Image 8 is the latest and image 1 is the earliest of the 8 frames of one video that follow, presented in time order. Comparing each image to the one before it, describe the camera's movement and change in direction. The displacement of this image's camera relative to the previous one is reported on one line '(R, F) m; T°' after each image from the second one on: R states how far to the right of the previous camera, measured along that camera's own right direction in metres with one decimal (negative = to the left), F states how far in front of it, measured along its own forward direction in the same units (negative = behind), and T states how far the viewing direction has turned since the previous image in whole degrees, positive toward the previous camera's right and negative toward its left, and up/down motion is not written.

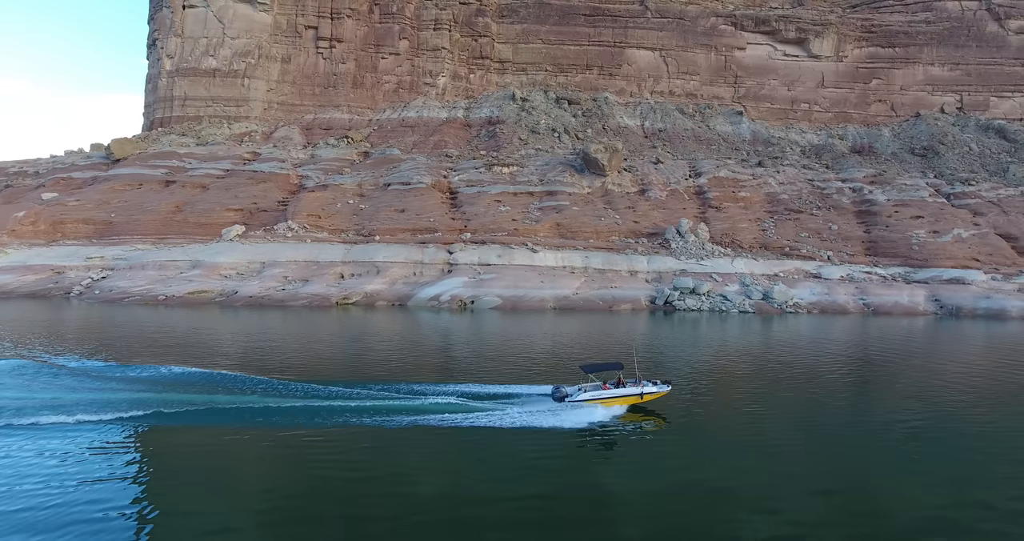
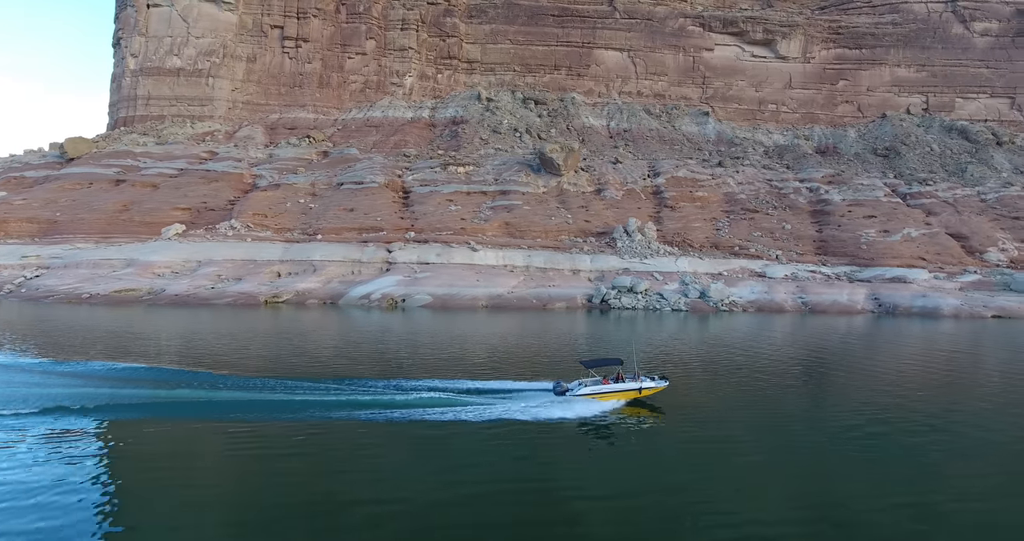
(+2.6, -0.1) m; +1°
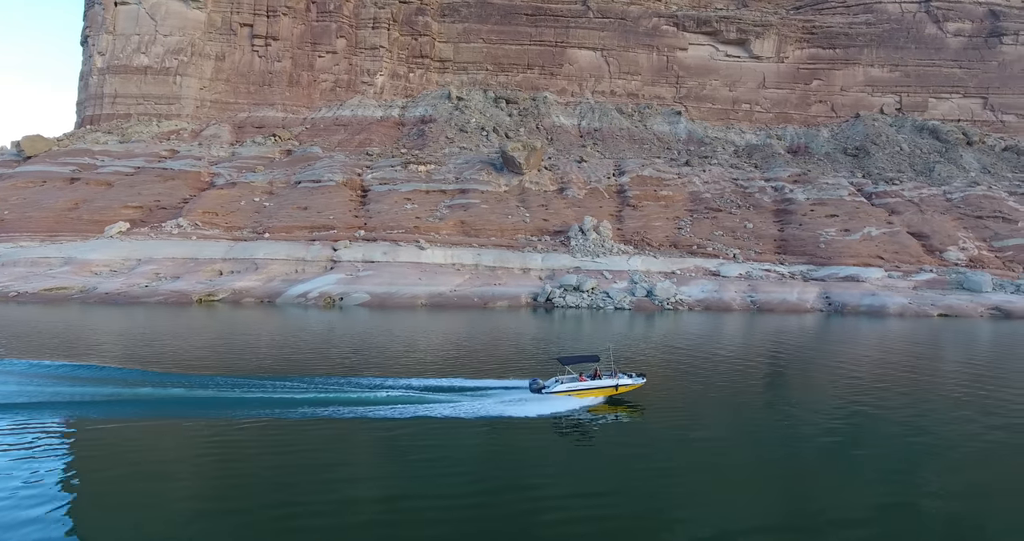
(+2.4, +0.2) m; 0°
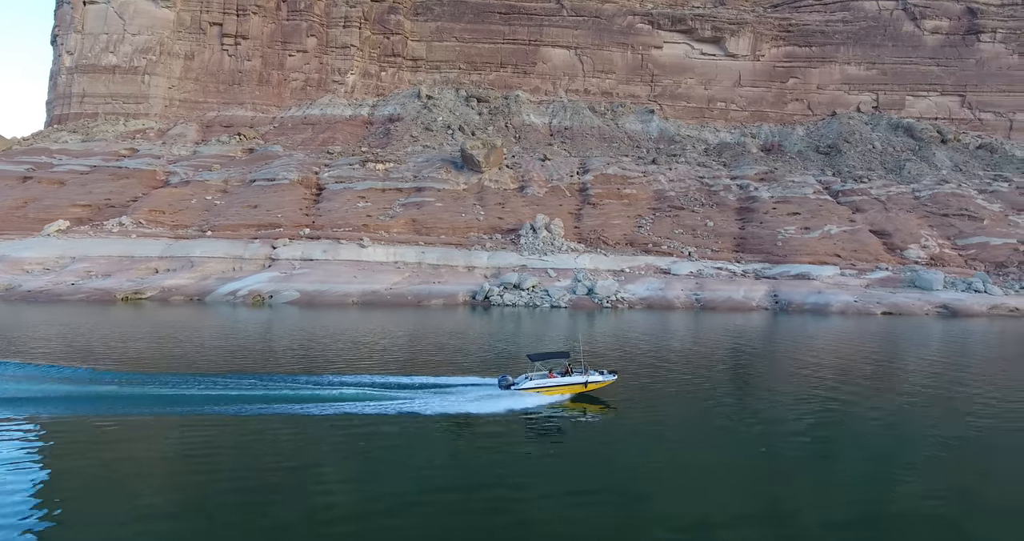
(+2.9, +0.2) m; 0°
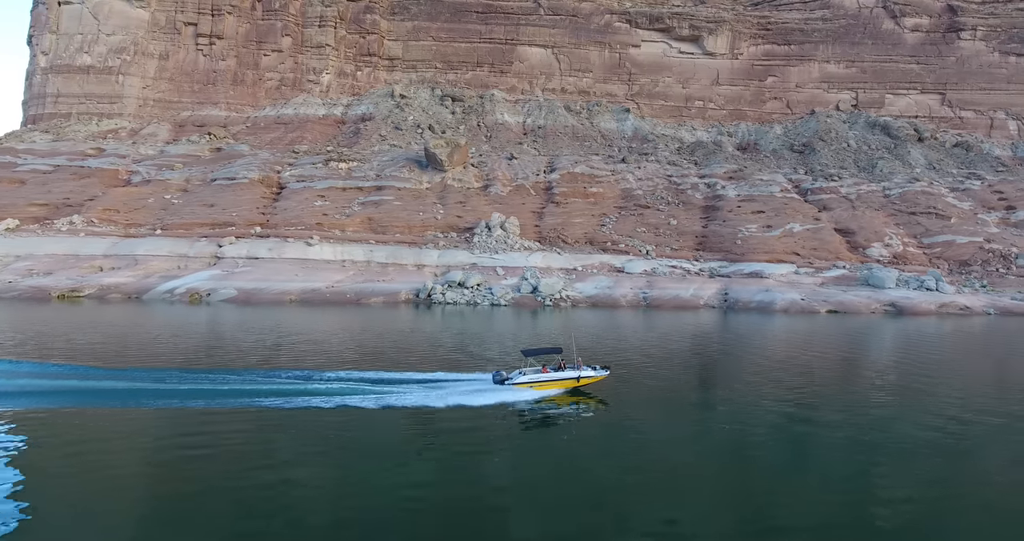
(+2.7, 0.0) m; 0°
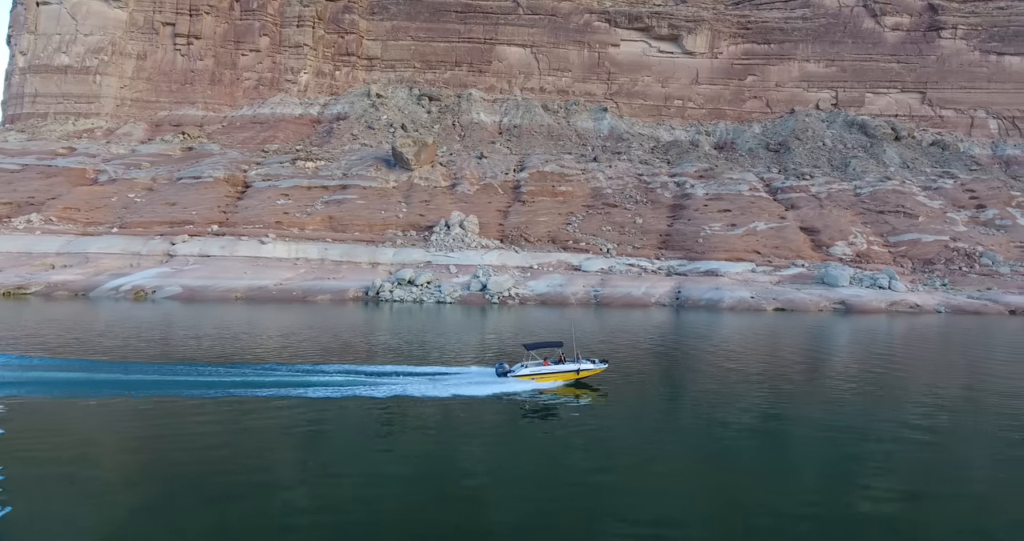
(+2.5, -0.2) m; 0°
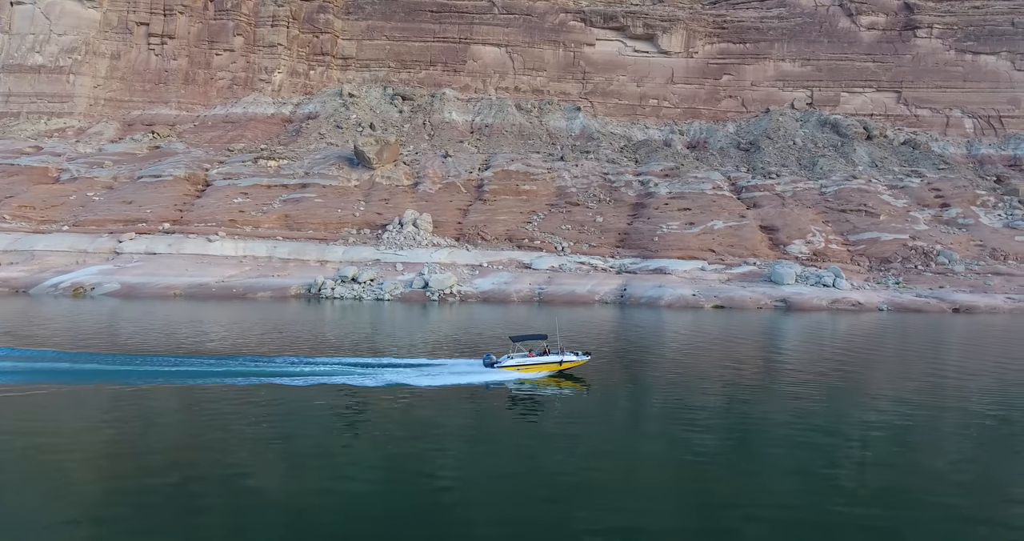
(+2.8, -0.2) m; 0°
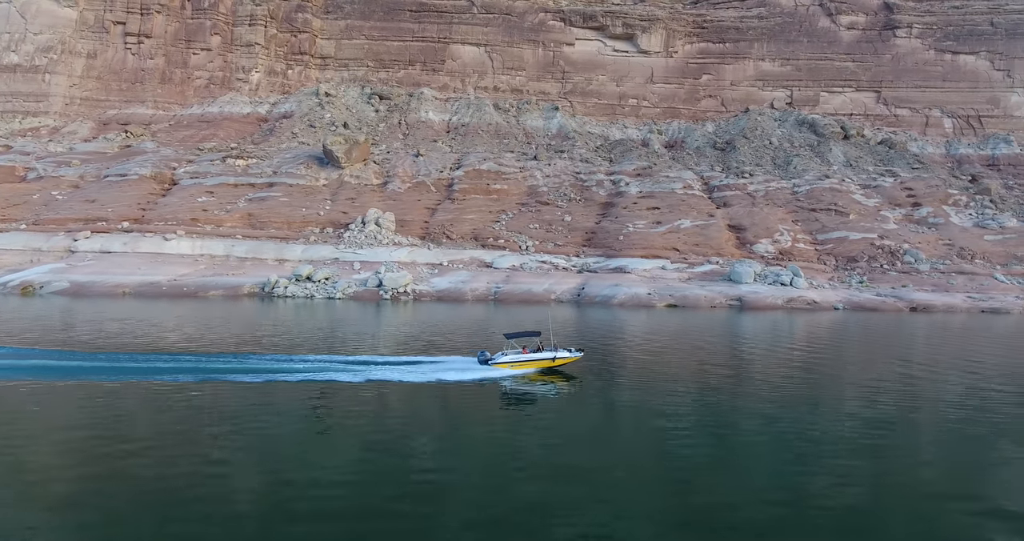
(+2.1, 0.0) m; 0°
